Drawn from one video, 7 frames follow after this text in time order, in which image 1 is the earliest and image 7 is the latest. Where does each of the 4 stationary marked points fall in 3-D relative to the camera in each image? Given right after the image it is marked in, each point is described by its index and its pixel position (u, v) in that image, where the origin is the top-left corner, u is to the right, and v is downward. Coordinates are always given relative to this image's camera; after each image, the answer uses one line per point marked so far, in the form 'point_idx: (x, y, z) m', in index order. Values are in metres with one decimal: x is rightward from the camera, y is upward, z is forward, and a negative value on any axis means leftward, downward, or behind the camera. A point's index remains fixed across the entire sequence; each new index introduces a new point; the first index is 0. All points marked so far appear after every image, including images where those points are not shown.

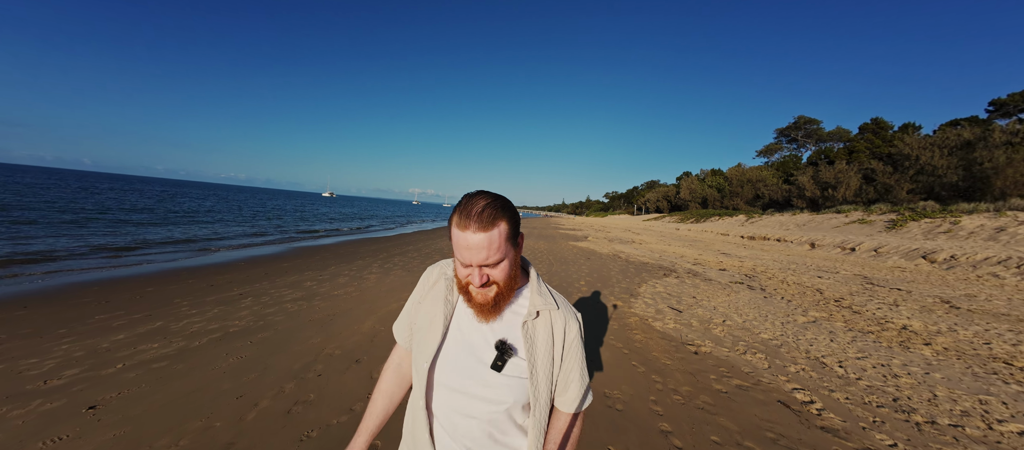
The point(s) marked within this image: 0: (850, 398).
0: (+3.6, -1.8, +3.3) m
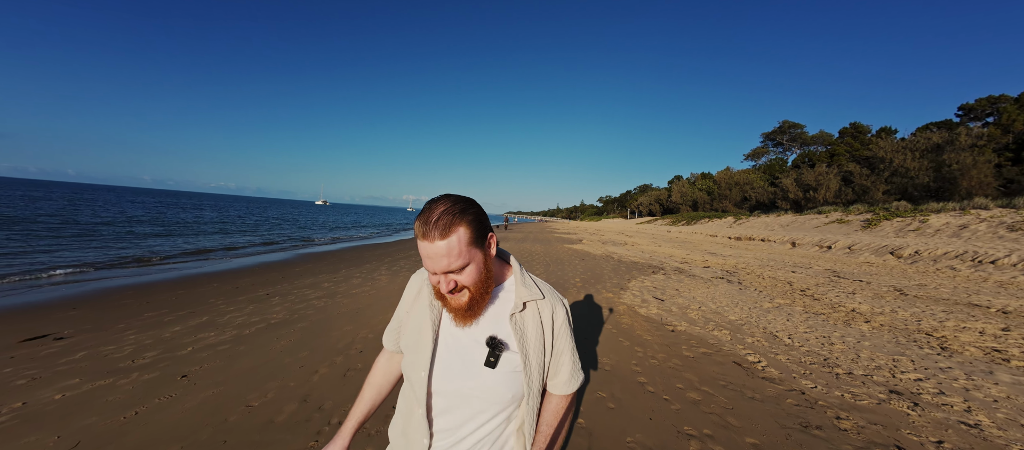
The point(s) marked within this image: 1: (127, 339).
0: (+3.7, -1.7, +4.1) m
1: (-5.6, -1.7, +4.6) m
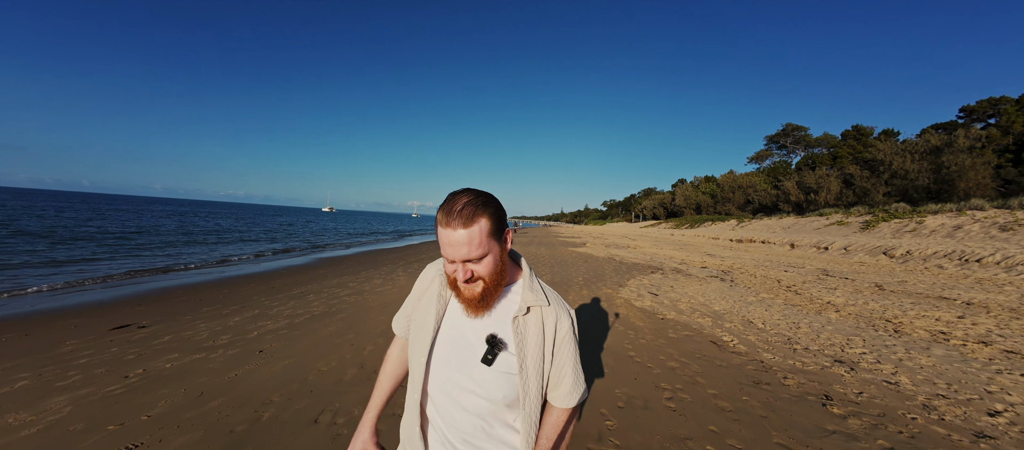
0: (+3.8, -1.7, +4.8) m
1: (-5.5, -1.8, +5.5) m
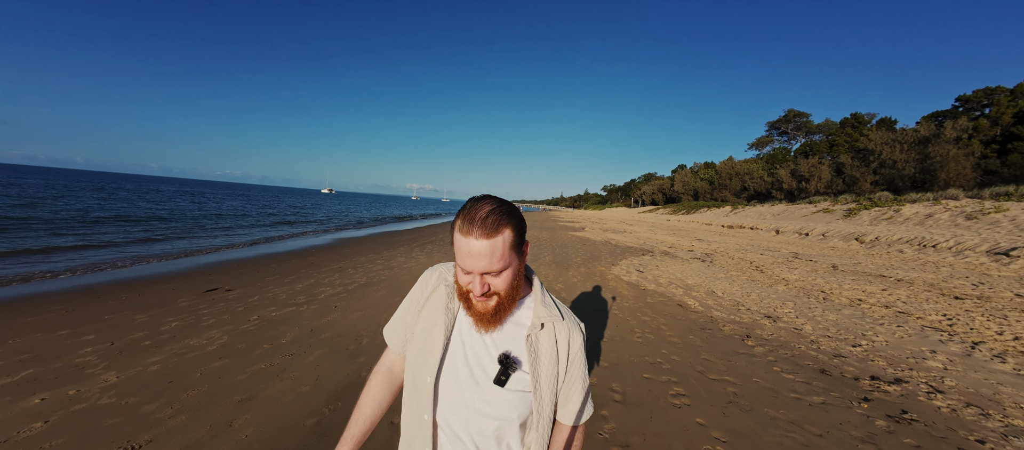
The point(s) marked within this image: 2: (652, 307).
0: (+4.1, -1.5, +6.3) m
1: (-5.2, -1.4, +6.9) m
2: (+2.7, -1.6, +6.1) m
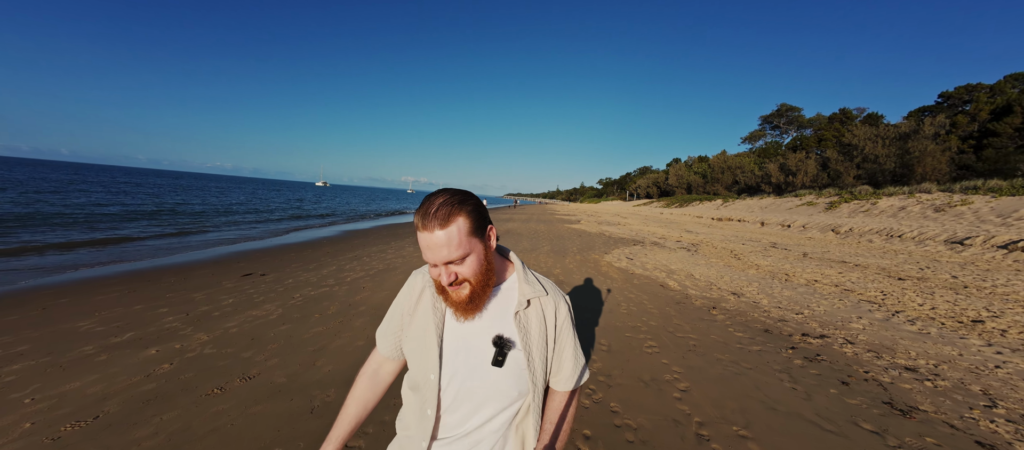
0: (+4.2, -1.3, +7.3) m
1: (-5.1, -1.2, +7.8) m
2: (+2.8, -1.4, +7.1) m
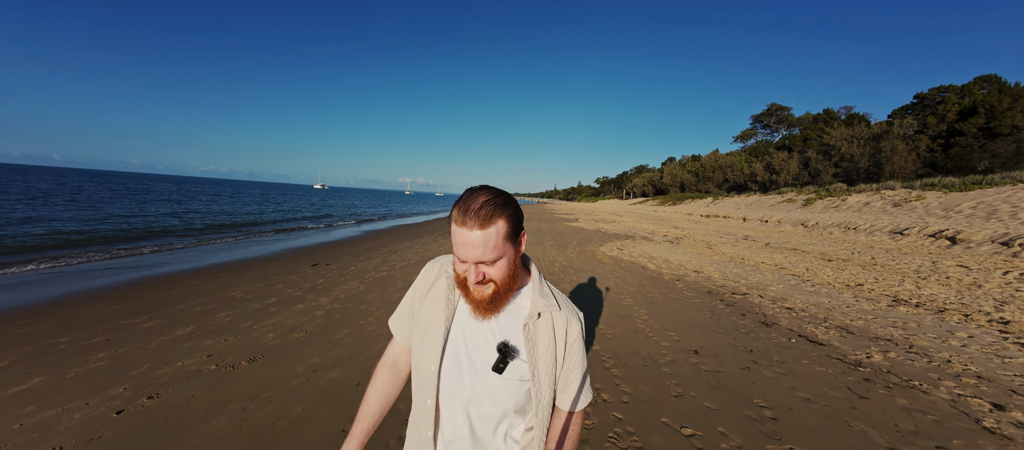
0: (+4.6, -1.2, +9.4) m
1: (-4.7, -1.2, +9.8) m
2: (+3.2, -1.3, +9.2) m
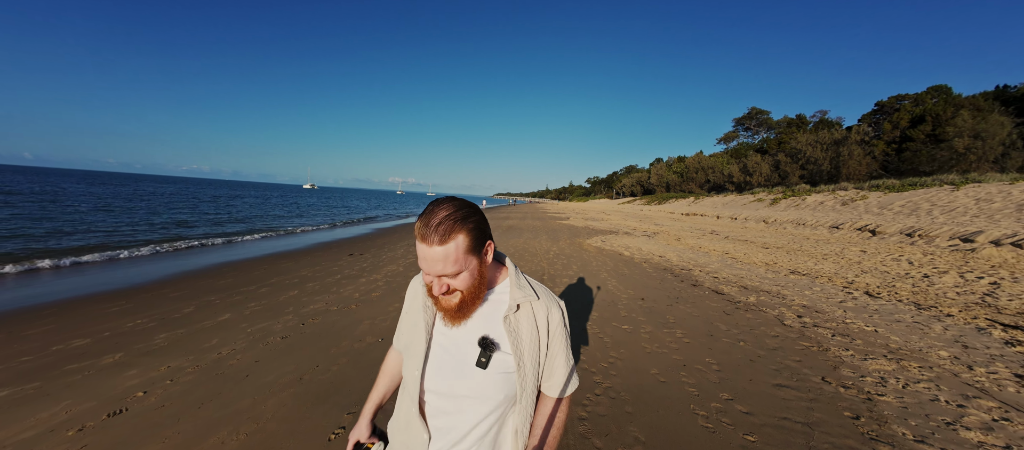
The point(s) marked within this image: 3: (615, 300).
0: (+4.7, -1.0, +11.8) m
1: (-4.6, -1.1, +12.0) m
2: (+3.3, -1.1, +11.6) m
3: (+2.1, -1.6, +6.6) m
